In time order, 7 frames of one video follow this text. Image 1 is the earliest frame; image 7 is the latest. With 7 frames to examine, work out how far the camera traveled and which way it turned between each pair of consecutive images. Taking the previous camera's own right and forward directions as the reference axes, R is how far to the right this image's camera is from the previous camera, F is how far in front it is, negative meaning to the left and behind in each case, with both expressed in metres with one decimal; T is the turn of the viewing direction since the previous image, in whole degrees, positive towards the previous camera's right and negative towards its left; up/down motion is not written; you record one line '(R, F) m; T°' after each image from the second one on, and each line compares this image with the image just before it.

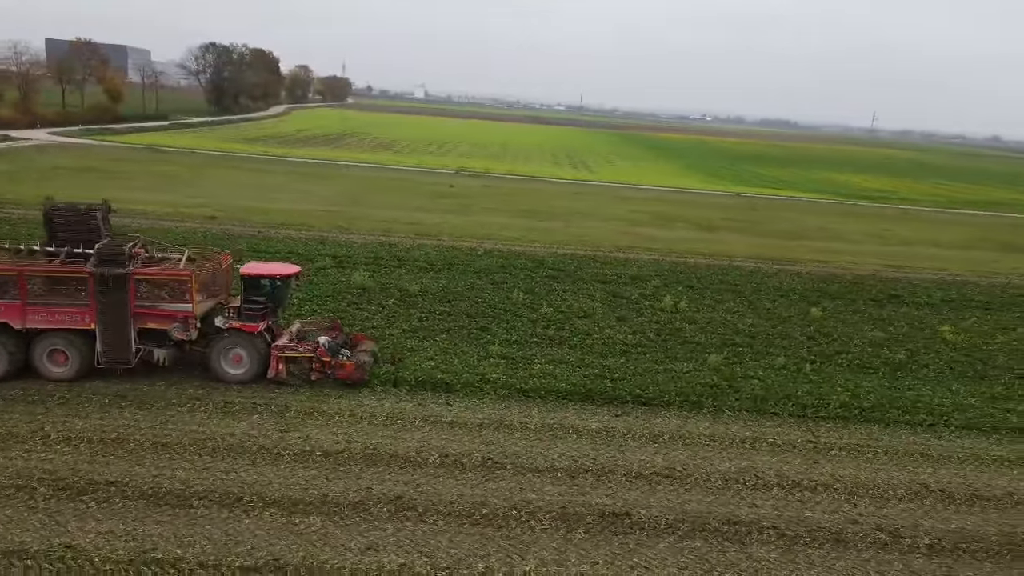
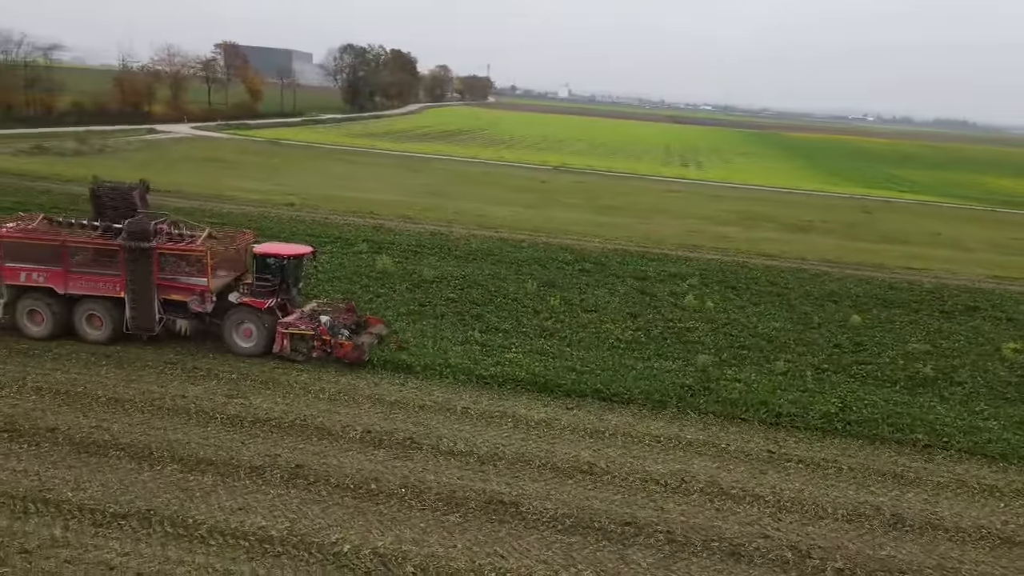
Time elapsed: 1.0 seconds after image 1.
(+2.6, +0.3) m; -10°
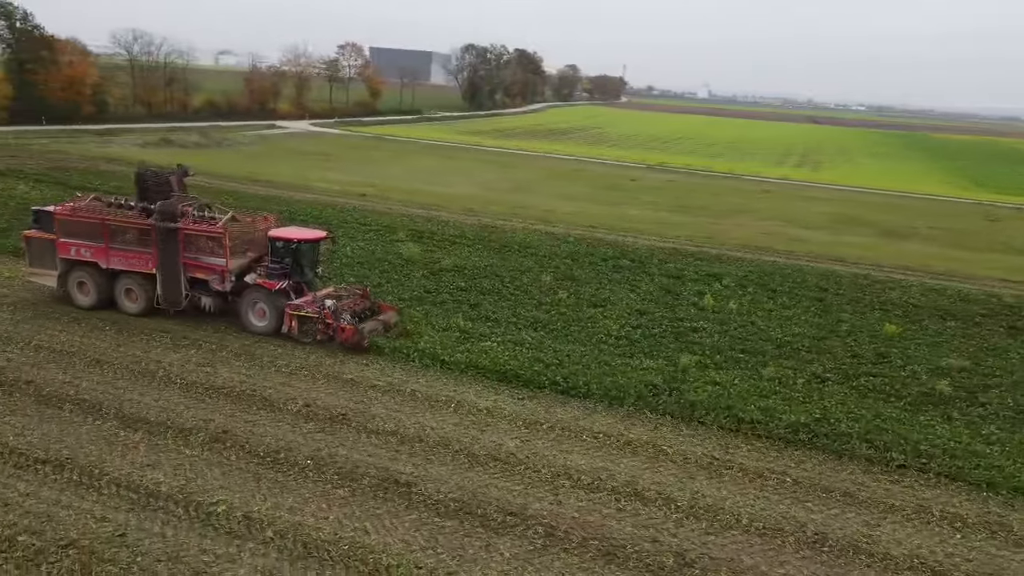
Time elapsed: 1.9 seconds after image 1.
(+2.5, +0.3) m; -10°
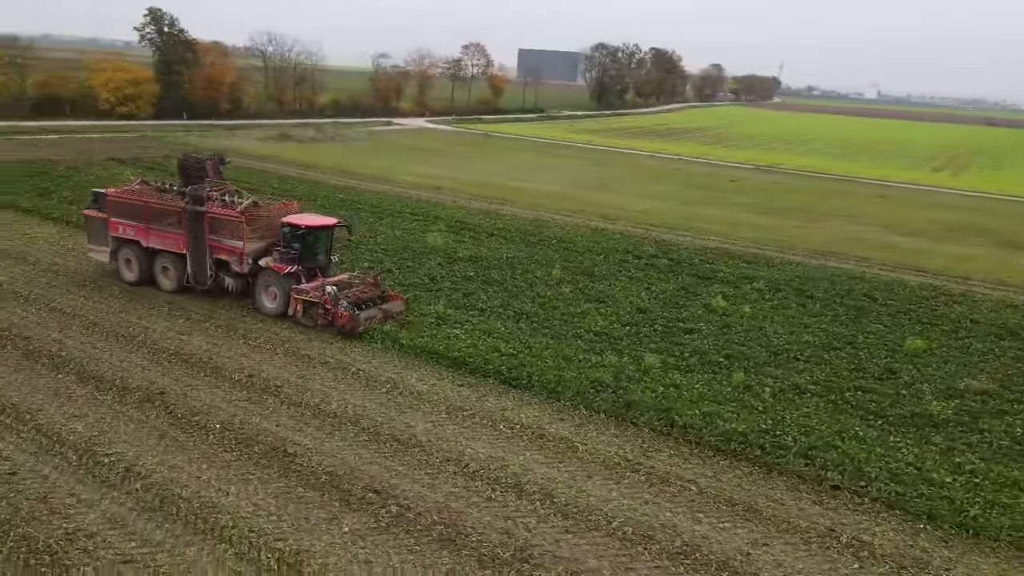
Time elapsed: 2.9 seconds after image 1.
(+2.8, +0.3) m; -10°
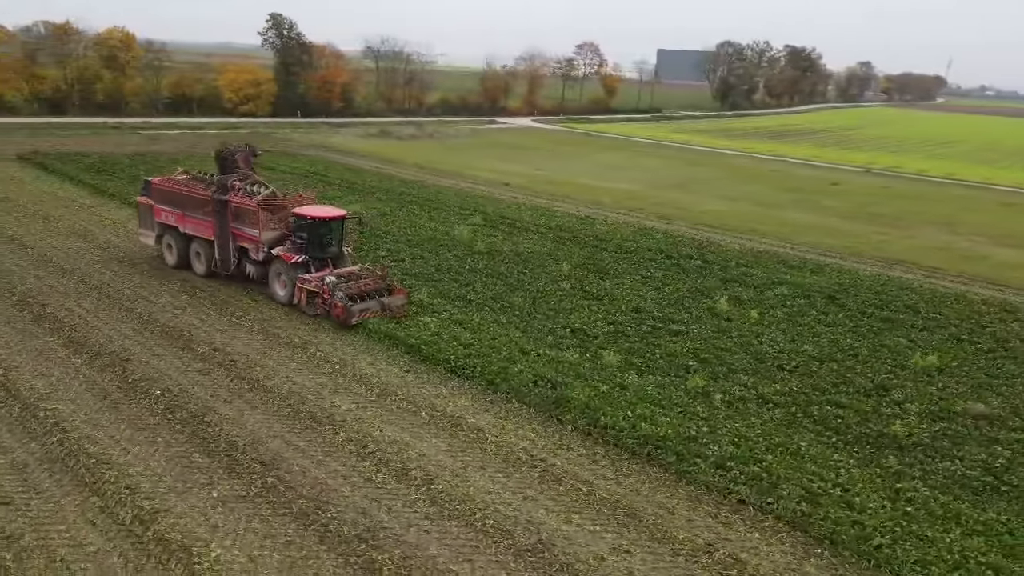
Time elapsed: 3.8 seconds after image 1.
(+2.6, +0.3) m; -10°
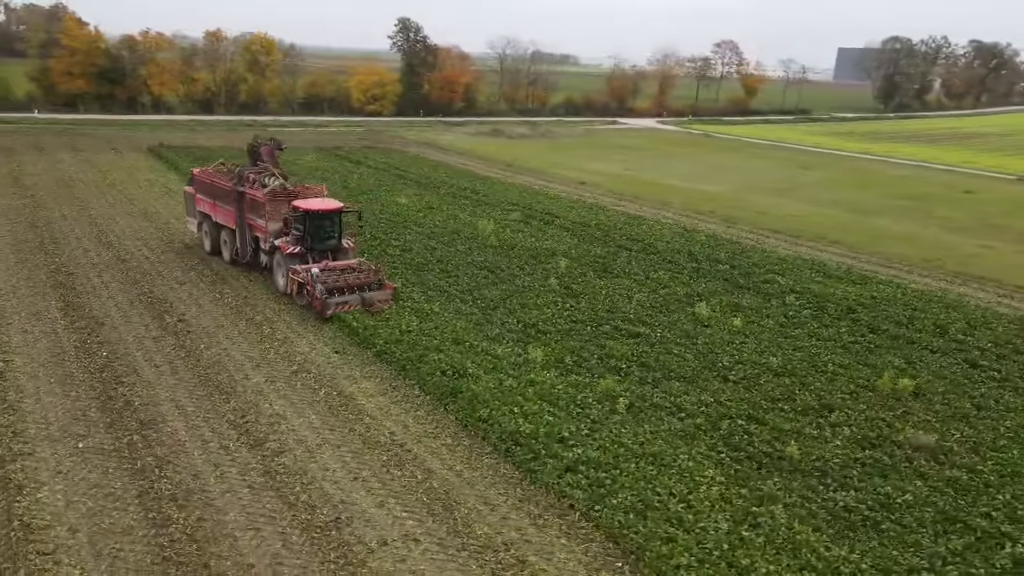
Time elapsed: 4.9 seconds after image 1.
(+3.3, +0.4) m; -12°
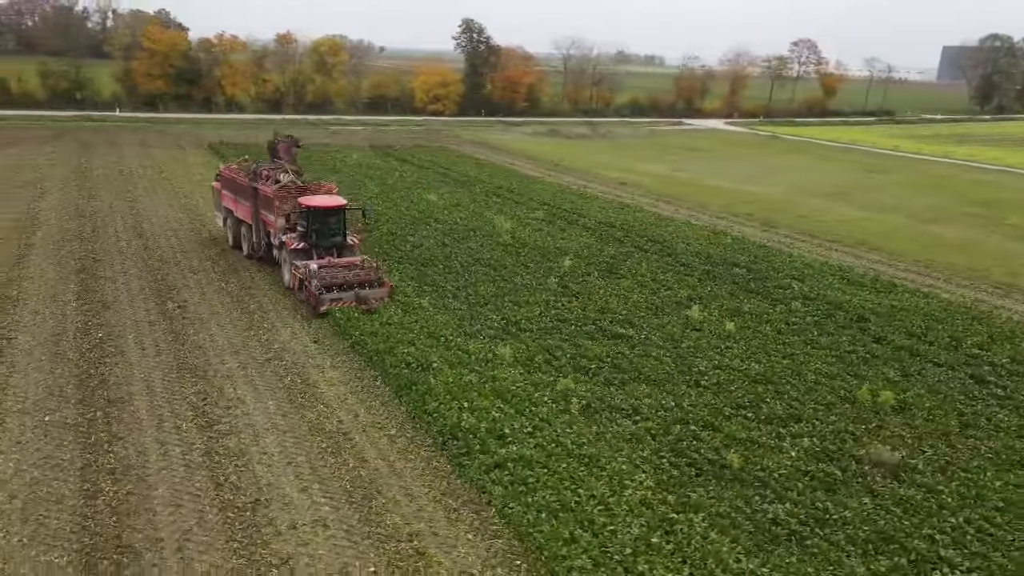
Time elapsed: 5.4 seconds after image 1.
(+1.6, +0.1) m; -6°
